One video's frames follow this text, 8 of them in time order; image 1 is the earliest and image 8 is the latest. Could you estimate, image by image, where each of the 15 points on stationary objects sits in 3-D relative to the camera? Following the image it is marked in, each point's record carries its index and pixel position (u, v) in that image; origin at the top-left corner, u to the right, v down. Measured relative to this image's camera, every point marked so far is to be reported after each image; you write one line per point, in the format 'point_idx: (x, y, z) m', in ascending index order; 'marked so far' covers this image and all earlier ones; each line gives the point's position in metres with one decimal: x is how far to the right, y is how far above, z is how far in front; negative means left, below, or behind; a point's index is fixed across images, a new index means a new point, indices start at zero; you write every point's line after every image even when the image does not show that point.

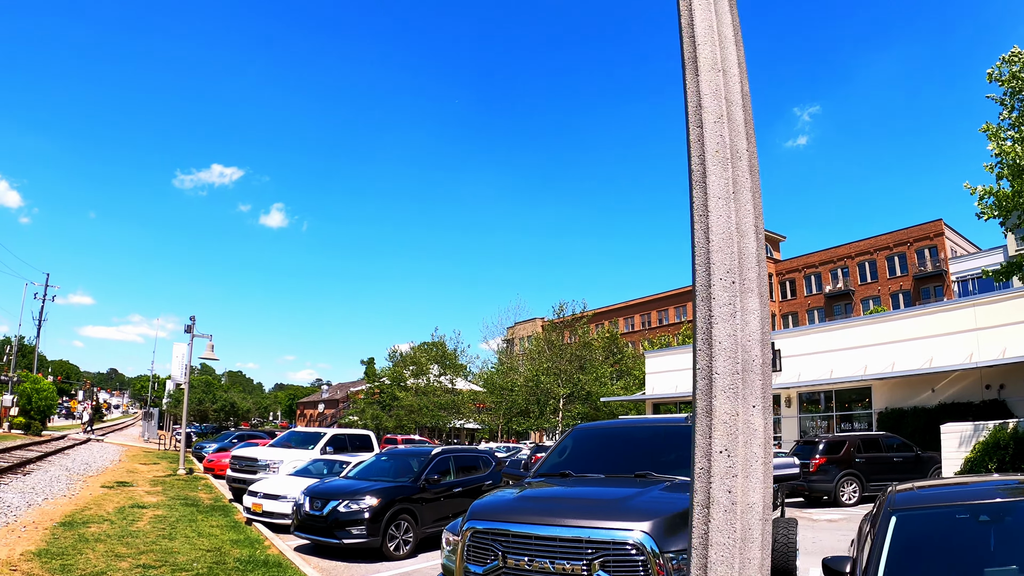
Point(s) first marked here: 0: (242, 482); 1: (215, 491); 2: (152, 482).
0: (-5.3, -3.9, +12.9) m
1: (-6.9, -4.7, +15.0) m
2: (-9.4, -5.1, +16.9) m
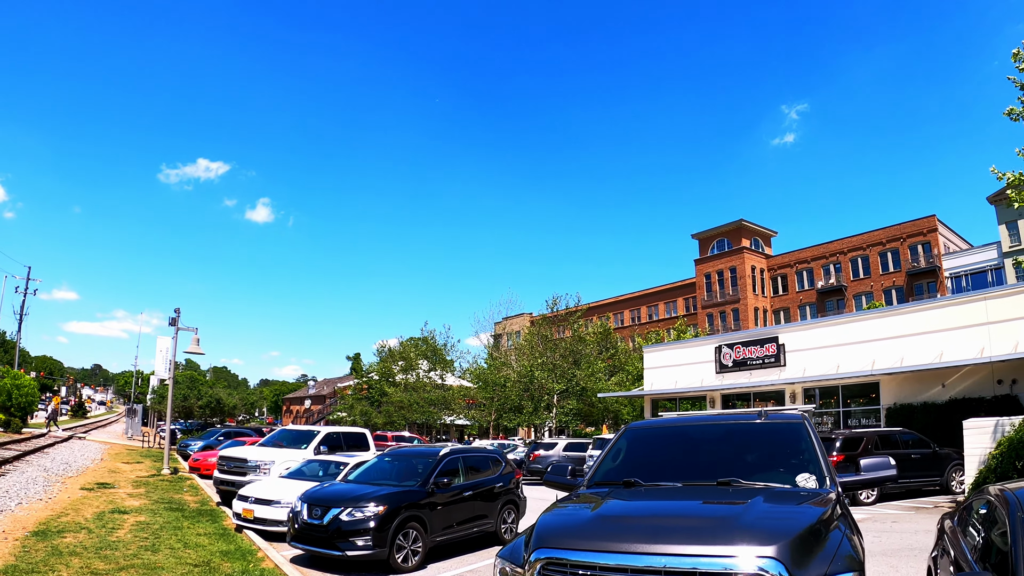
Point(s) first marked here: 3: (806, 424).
0: (-5.2, -3.7, +12.1) m
1: (-6.8, -4.5, +14.2) m
2: (-9.4, -4.8, +16.1) m
3: (+2.1, -0.9, +4.7) m
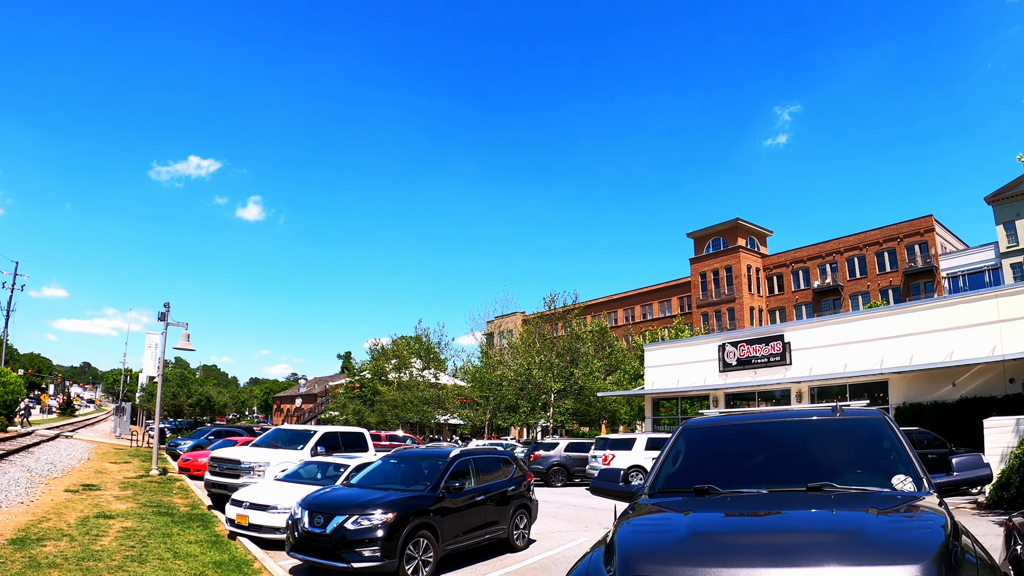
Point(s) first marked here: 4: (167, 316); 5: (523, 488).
0: (-5.1, -3.5, +11.5) m
1: (-6.7, -4.3, +13.6) m
2: (-9.3, -4.7, +15.4) m
3: (+2.4, -0.8, +4.1) m
4: (-10.0, -0.8, +18.9) m
5: (+0.2, -2.8, +9.2) m
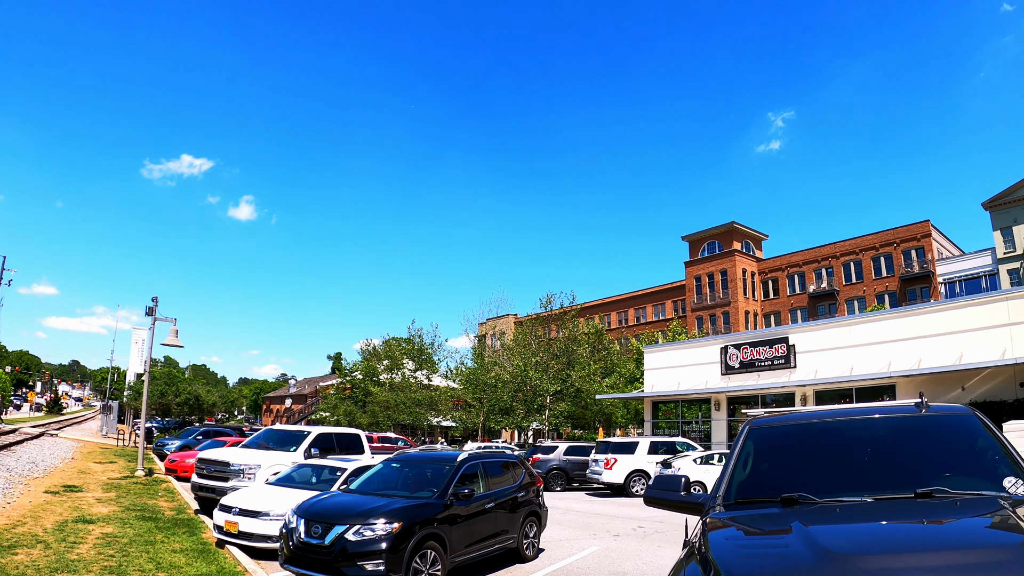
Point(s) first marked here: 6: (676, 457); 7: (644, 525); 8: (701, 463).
0: (-5.0, -3.4, +10.8) m
1: (-6.6, -4.2, +12.9) m
2: (-9.2, -4.5, +14.7) m
3: (+2.6, -0.8, +3.6) m
4: (-10.0, -0.6, +18.2) m
5: (+0.3, -2.7, +8.6) m
6: (+4.6, -4.7, +18.2) m
7: (+2.5, -4.5, +12.4) m
8: (+5.2, -4.8, +18.0) m
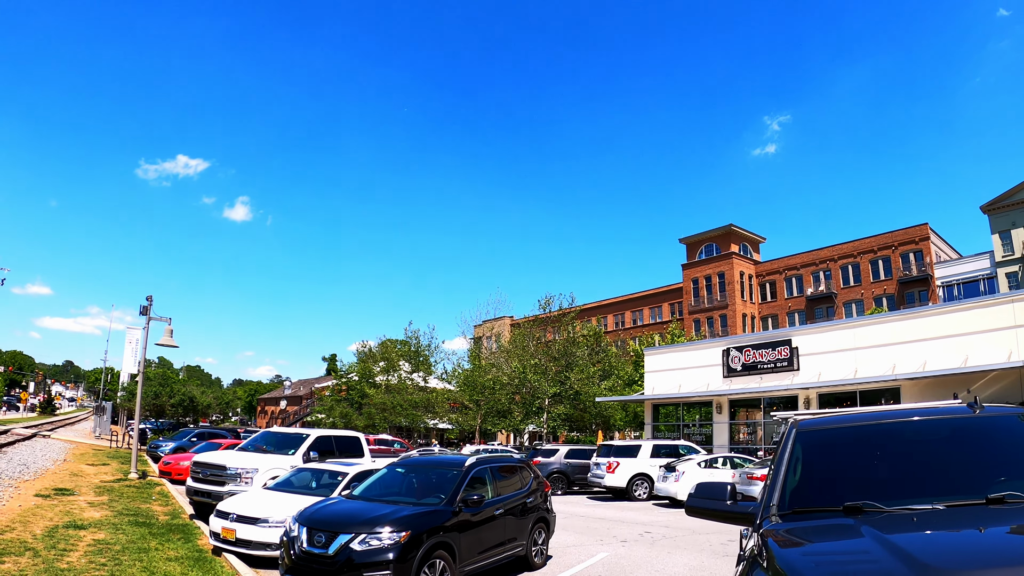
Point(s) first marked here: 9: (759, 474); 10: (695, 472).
0: (-4.9, -3.3, +10.5) m
1: (-6.5, -4.1, +12.6) m
2: (-9.2, -4.4, +14.4) m
3: (+2.7, -0.7, +3.3) m
4: (-9.9, -0.6, +17.9) m
5: (+0.4, -2.7, +8.3) m
6: (+4.6, -4.7, +18.0) m
7: (+2.6, -4.5, +12.1) m
8: (+5.3, -4.9, +17.8) m
9: (+6.2, -4.6, +16.3) m
10: (+4.9, -4.9, +17.4) m
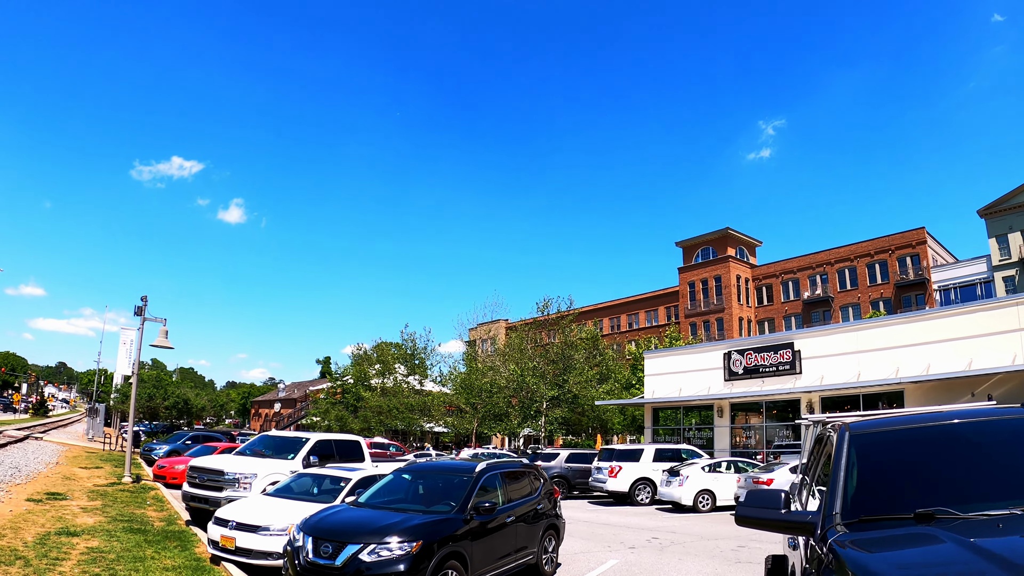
0: (-4.8, -3.3, +10.2) m
1: (-6.5, -4.1, +12.3) m
2: (-9.1, -4.4, +14.0) m
3: (+2.9, -0.7, +3.1) m
4: (-9.9, -0.6, +17.5) m
5: (+0.5, -2.7, +8.1) m
6: (+4.7, -4.8, +17.7) m
7: (+2.7, -4.5, +11.9) m
8: (+5.3, -4.9, +17.5) m
9: (+6.3, -4.7, +16.1) m
10: (+4.9, -5.0, +17.2) m
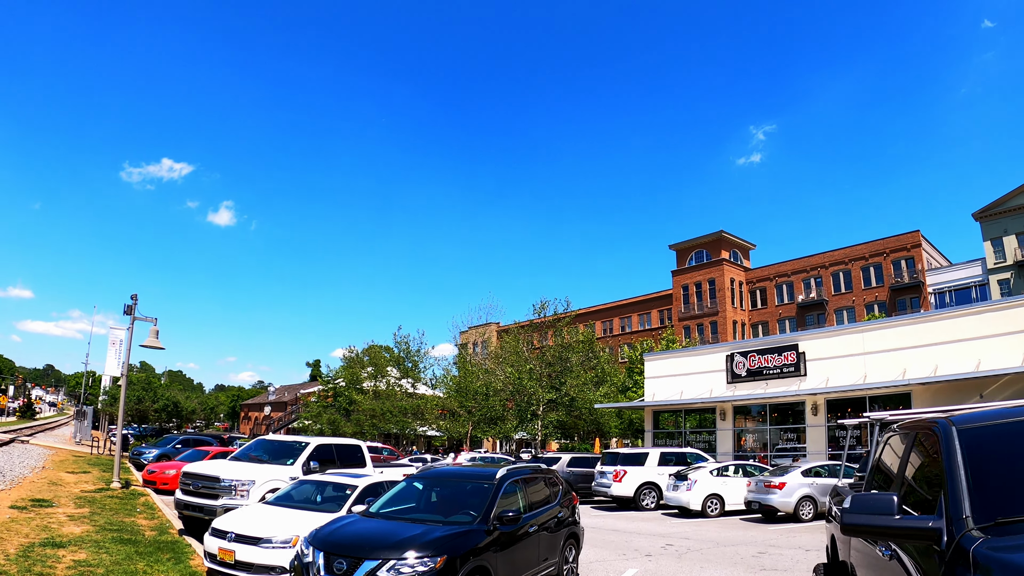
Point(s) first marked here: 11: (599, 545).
0: (-4.6, -3.3, +9.7) m
1: (-6.3, -4.1, +11.7) m
2: (-9.0, -4.4, +13.4) m
3: (+3.1, -0.7, +2.7) m
4: (-9.8, -0.6, +17.0) m
5: (+0.7, -2.7, +7.6) m
6: (+4.7, -4.8, +17.3) m
7: (+2.8, -4.5, +11.4) m
8: (+5.4, -4.9, +17.1) m
9: (+6.4, -4.7, +15.7) m
10: (+5.0, -5.0, +16.8) m
11: (+1.5, -4.4, +11.1) m
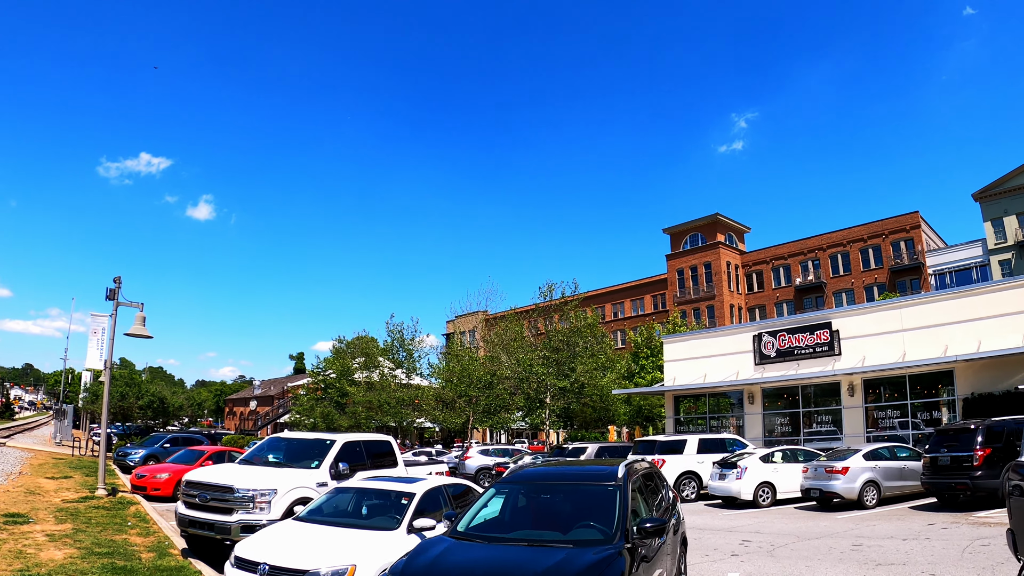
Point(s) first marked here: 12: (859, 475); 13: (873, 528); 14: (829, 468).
0: (-3.7, -2.9, +8.0) m
1: (-5.4, -3.7, +10.0) m
2: (-8.1, -4.0, +11.7) m
3: (+4.2, -0.3, +1.1) m
4: (-9.1, -0.2, +15.1) m
5: (+1.6, -2.2, +6.0) m
6: (+5.5, -4.2, +15.9) m
7: (+3.7, -4.0, +9.9) m
8: (+6.1, -4.3, +15.7) m
9: (+7.2, -4.0, +14.3) m
10: (+5.8, -4.4, +15.3) m
11: (+2.4, -3.9, +9.6) m
12: (+8.0, -4.4, +15.0) m
13: (+6.7, -4.5, +12.1) m
14: (+7.0, -4.1, +14.3) m
